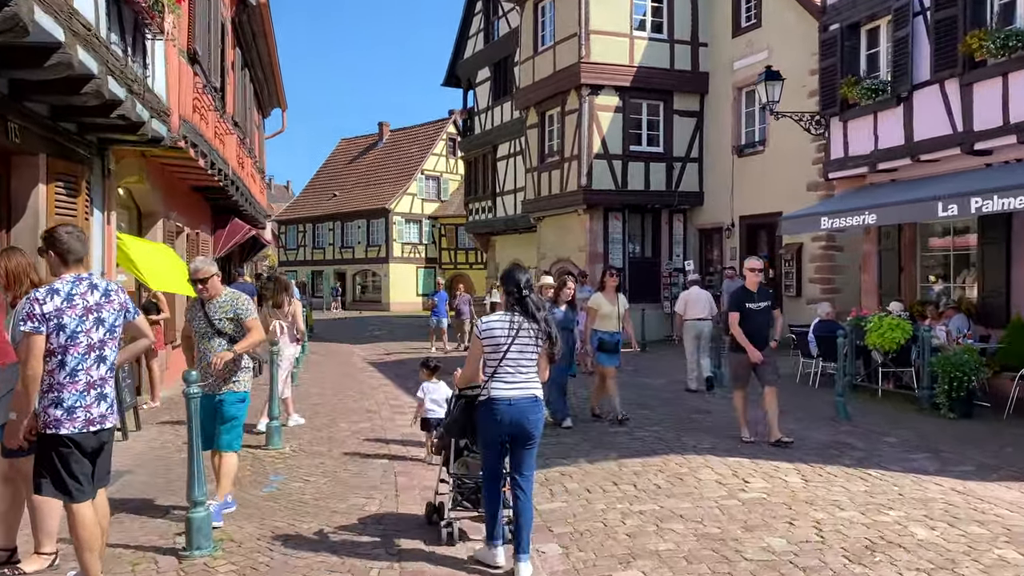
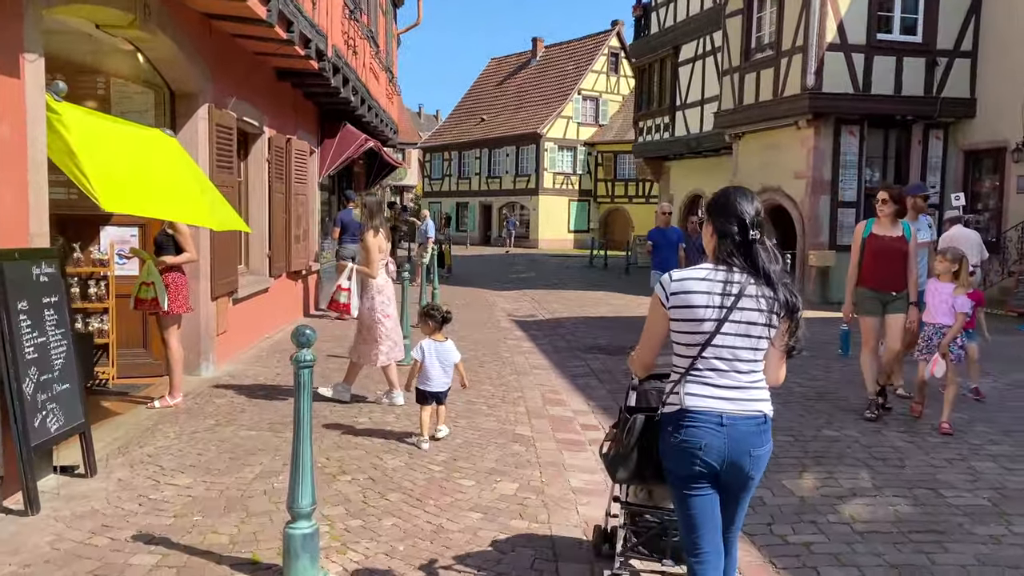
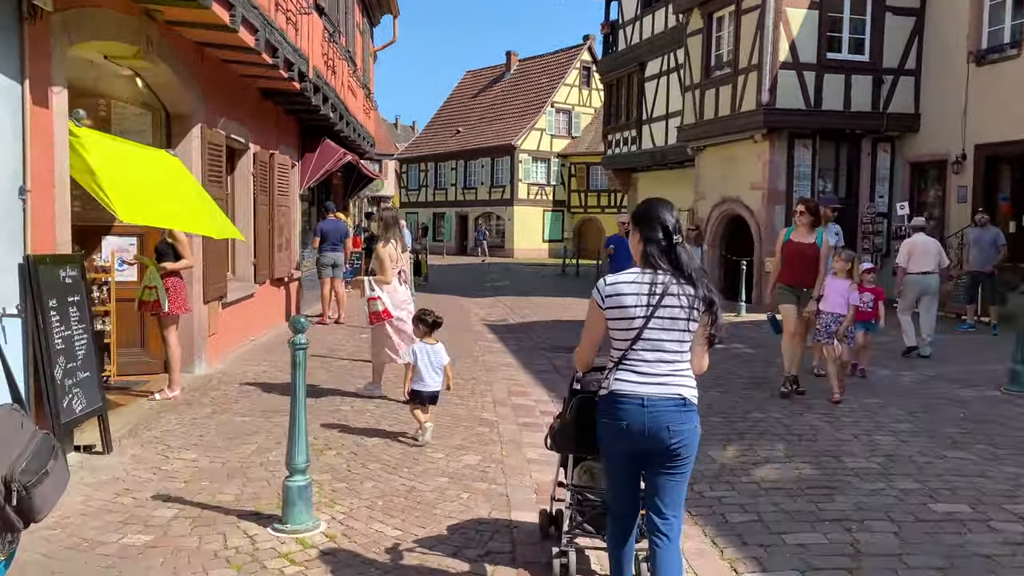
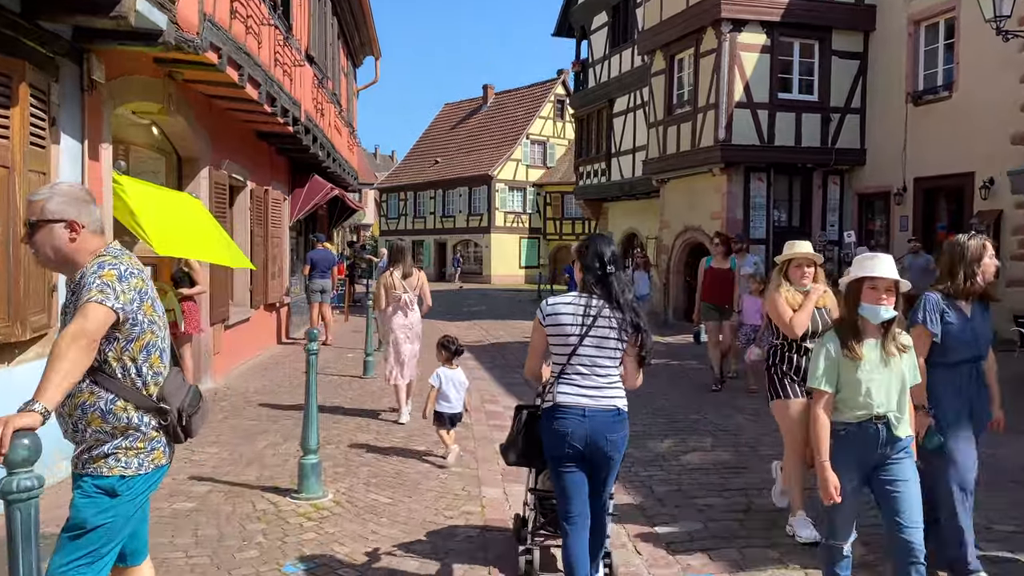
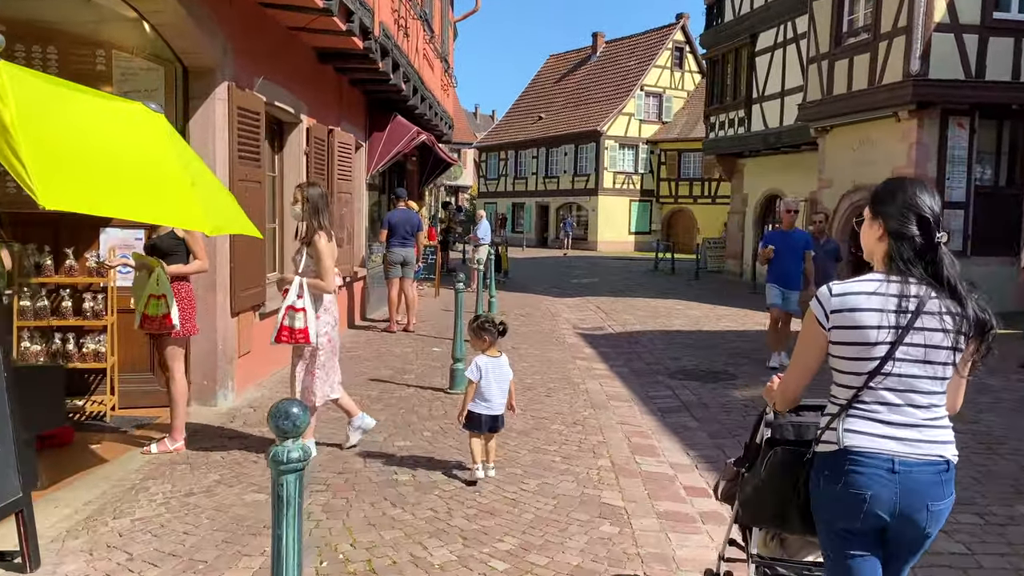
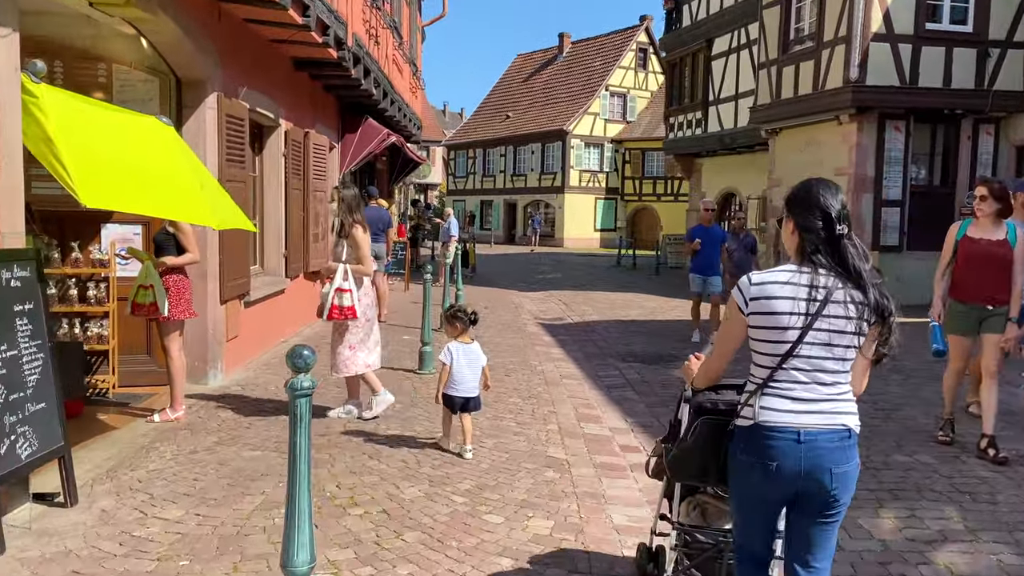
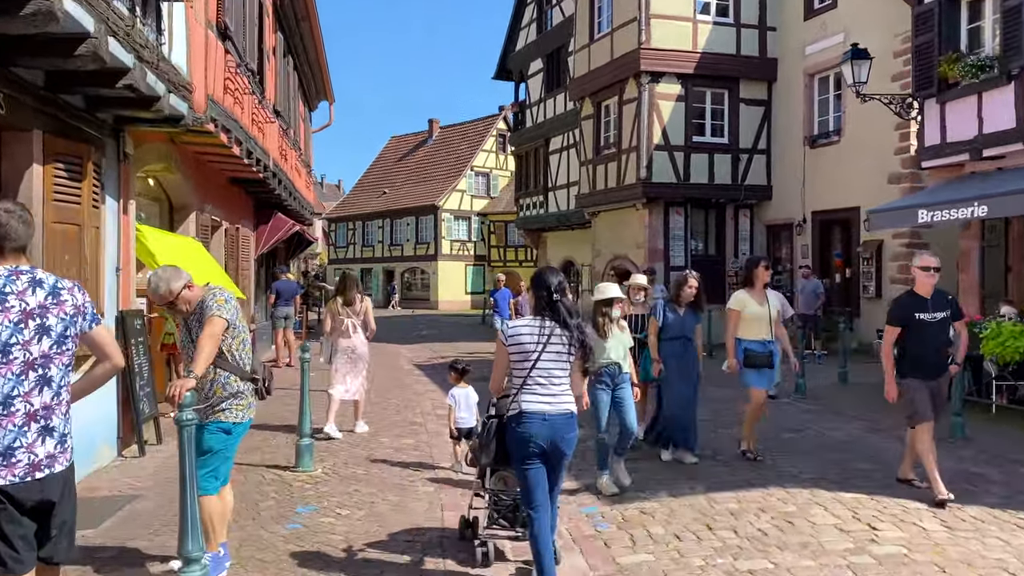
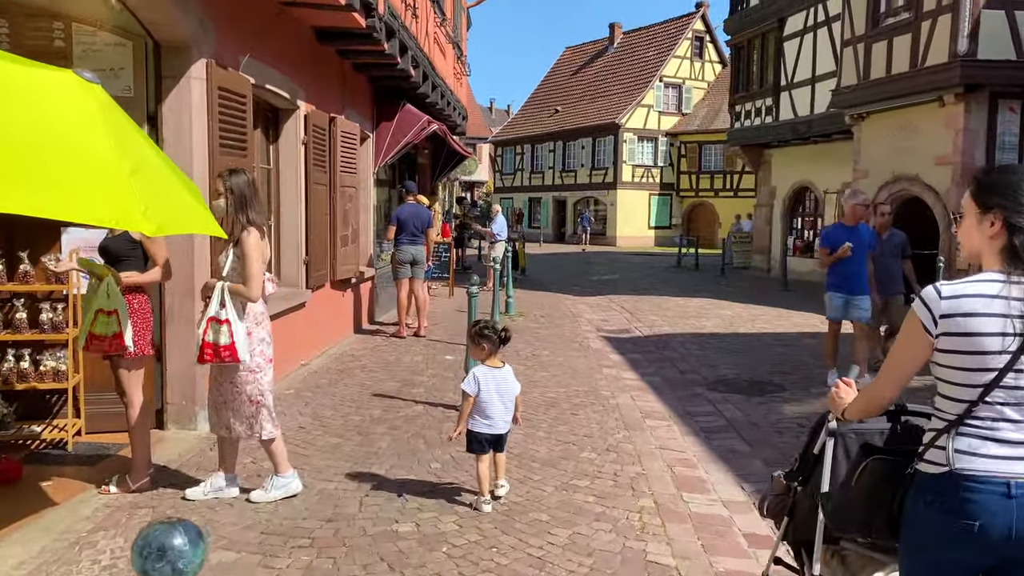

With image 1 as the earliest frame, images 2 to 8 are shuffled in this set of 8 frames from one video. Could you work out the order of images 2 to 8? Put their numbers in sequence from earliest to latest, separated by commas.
7, 4, 3, 2, 6, 5, 8
